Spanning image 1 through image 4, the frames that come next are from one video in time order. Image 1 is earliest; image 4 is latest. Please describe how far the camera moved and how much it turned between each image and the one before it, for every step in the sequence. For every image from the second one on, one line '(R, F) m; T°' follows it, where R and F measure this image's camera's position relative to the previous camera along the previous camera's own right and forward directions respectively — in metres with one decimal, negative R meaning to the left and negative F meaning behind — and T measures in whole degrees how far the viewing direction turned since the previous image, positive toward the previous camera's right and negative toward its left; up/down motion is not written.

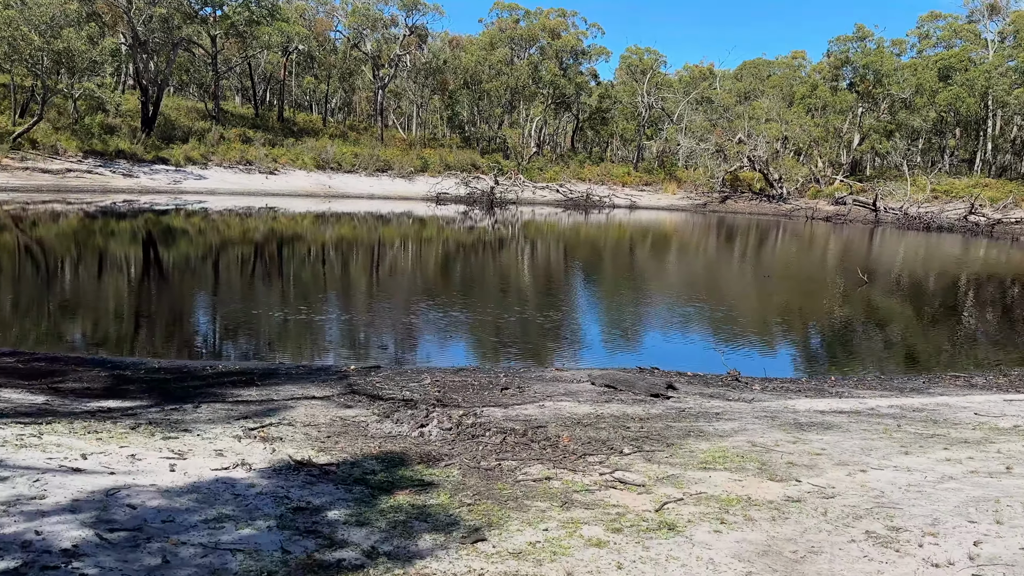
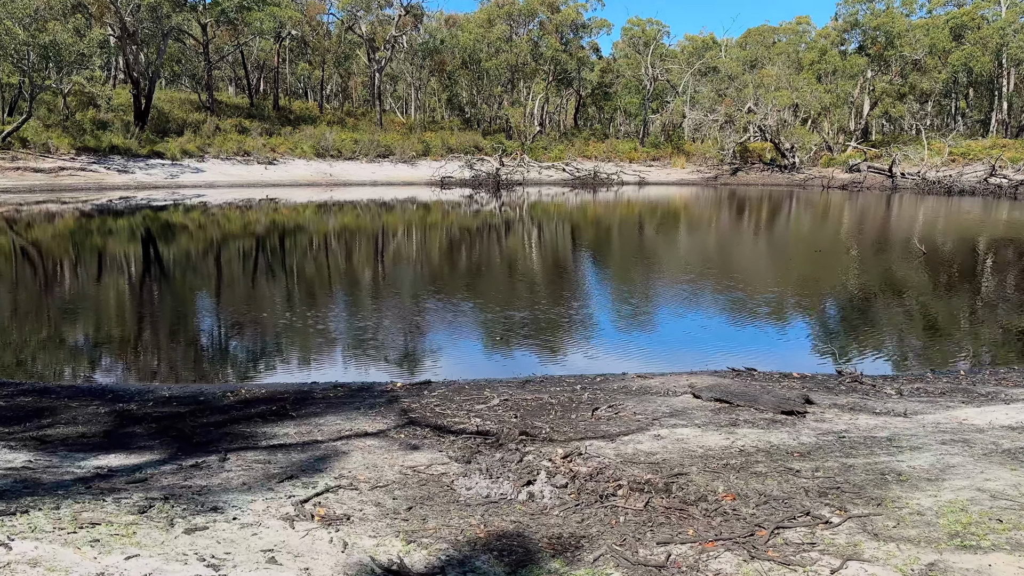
(-0.4, +1.0) m; 0°
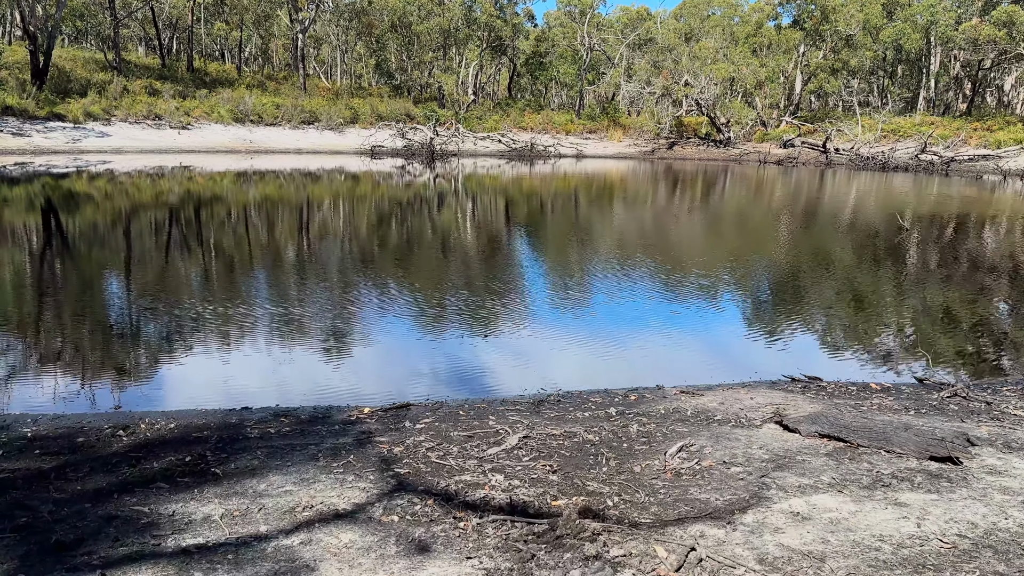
(-0.4, +1.4) m; +5°
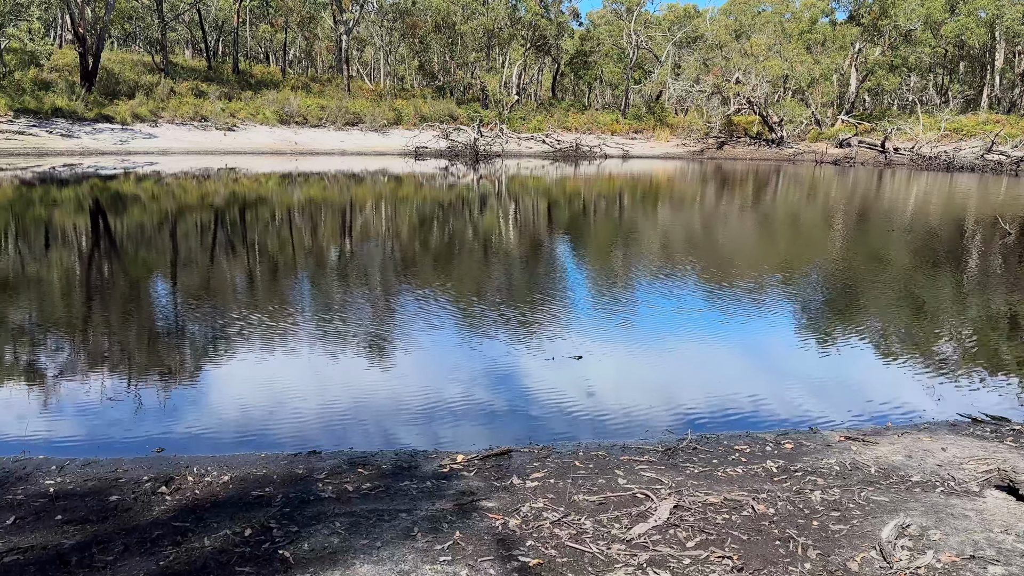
(-0.3, +0.7) m; -3°
